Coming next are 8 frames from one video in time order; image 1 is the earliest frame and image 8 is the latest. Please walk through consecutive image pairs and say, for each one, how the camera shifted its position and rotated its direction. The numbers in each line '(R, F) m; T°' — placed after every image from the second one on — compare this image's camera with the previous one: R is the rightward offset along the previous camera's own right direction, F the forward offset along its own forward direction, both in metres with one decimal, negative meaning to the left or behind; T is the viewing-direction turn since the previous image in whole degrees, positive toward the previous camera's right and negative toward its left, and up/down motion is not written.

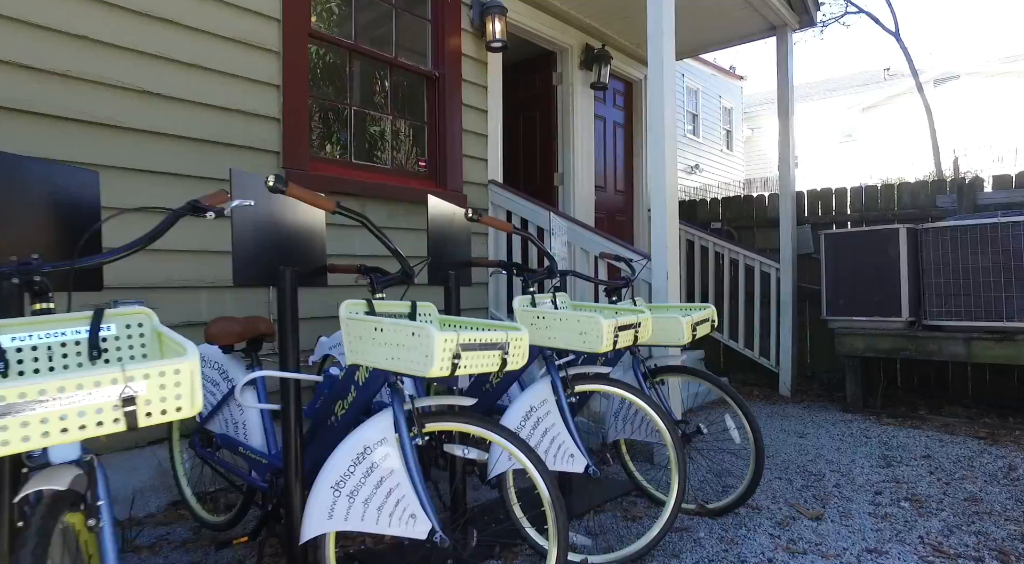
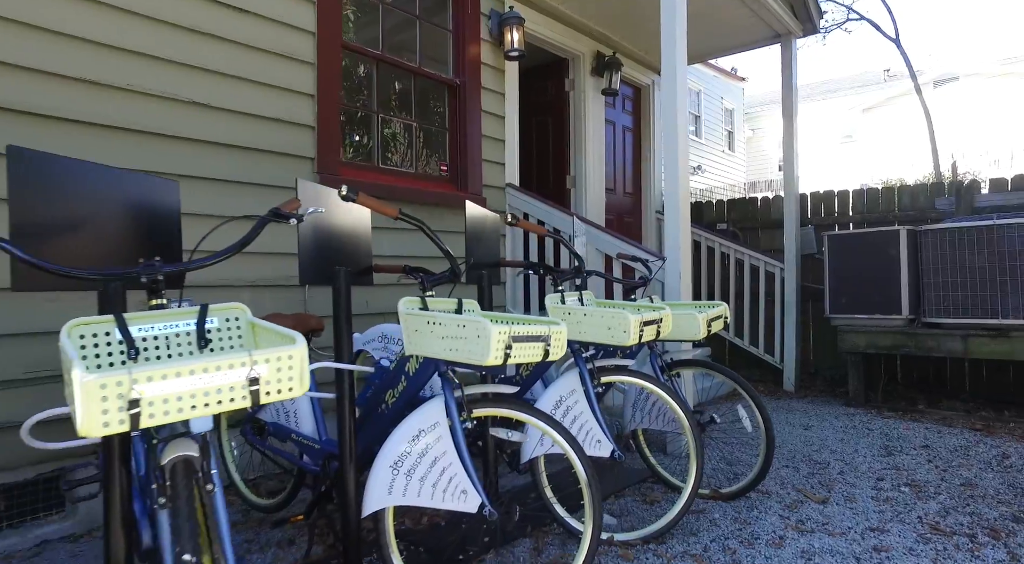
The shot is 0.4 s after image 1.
(-0.1, -0.2) m; 0°
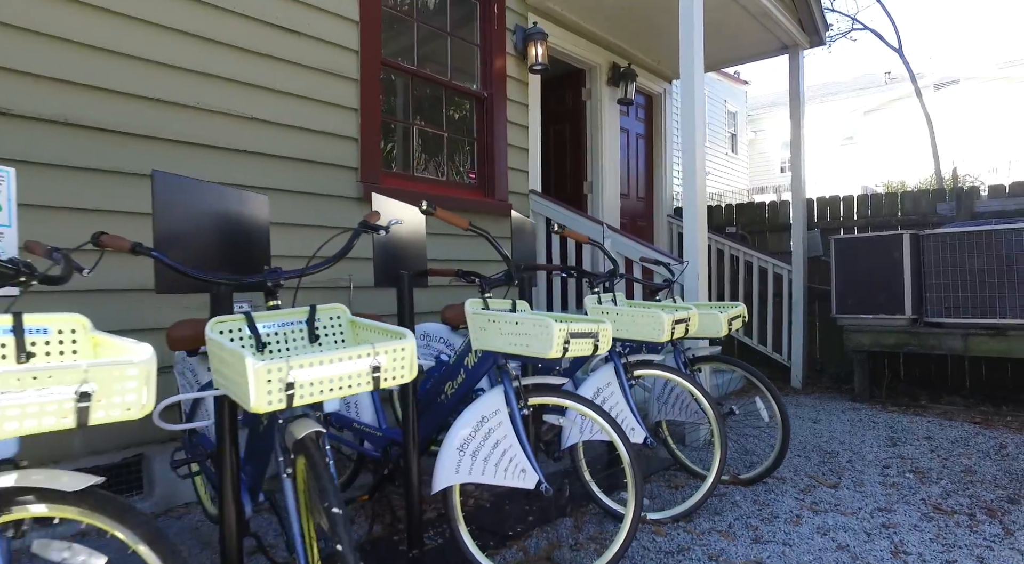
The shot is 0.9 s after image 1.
(-0.2, -0.3) m; 0°
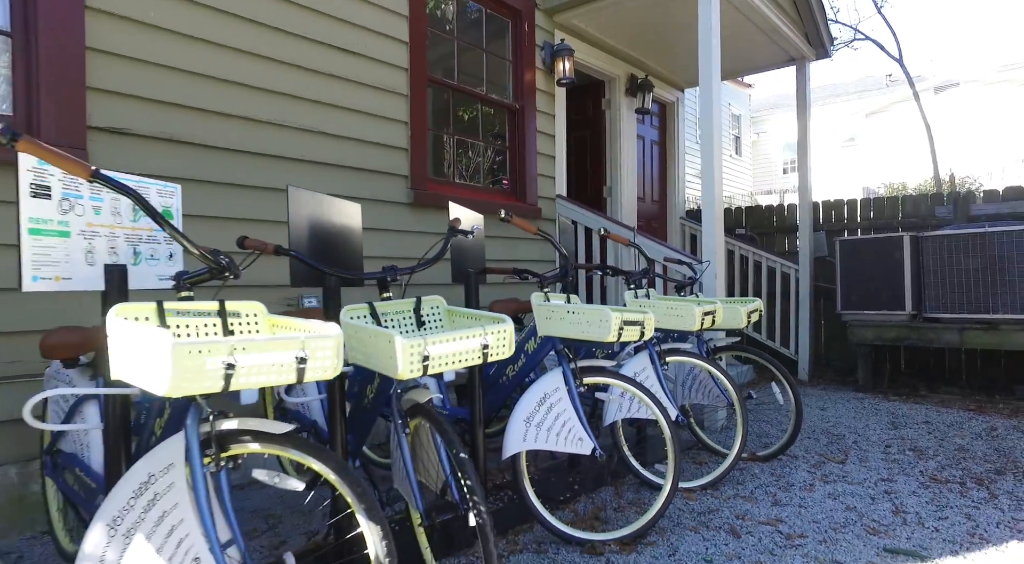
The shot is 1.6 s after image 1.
(-0.2, -0.4) m; 0°
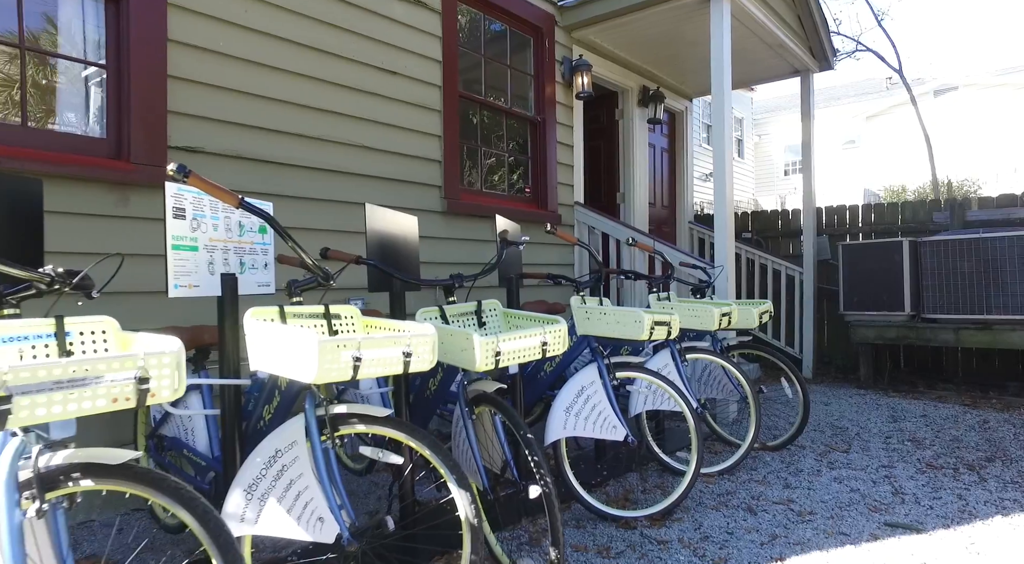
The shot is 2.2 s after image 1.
(-0.2, -0.3) m; 0°
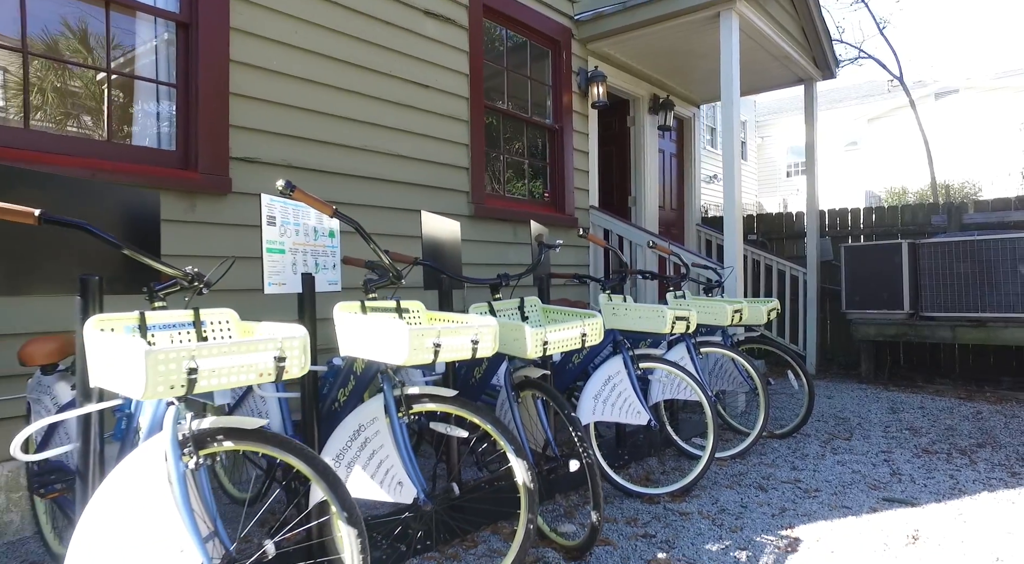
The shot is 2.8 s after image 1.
(-0.1, -0.3) m; 0°
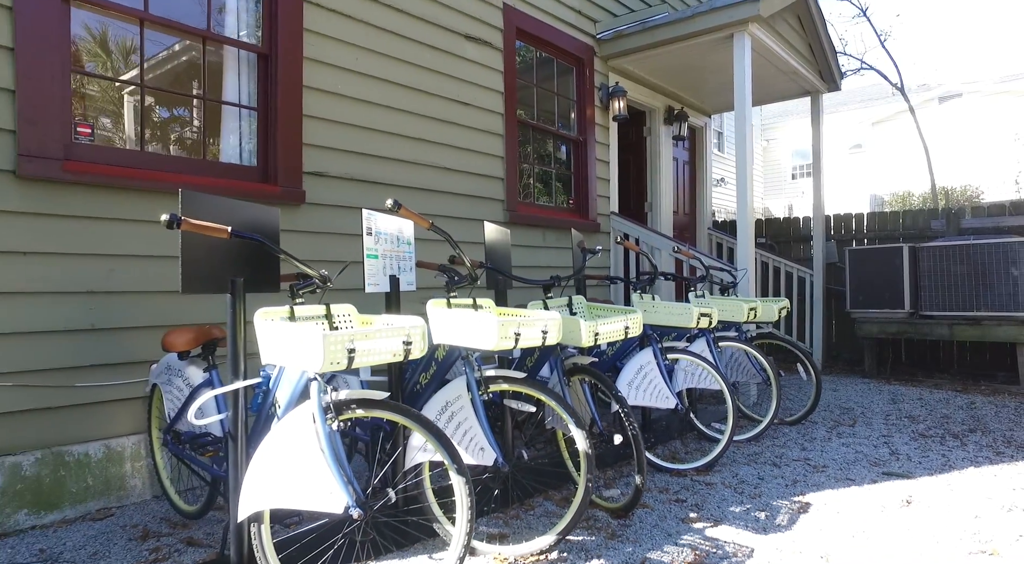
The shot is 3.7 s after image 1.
(-0.2, -0.4) m; 0°
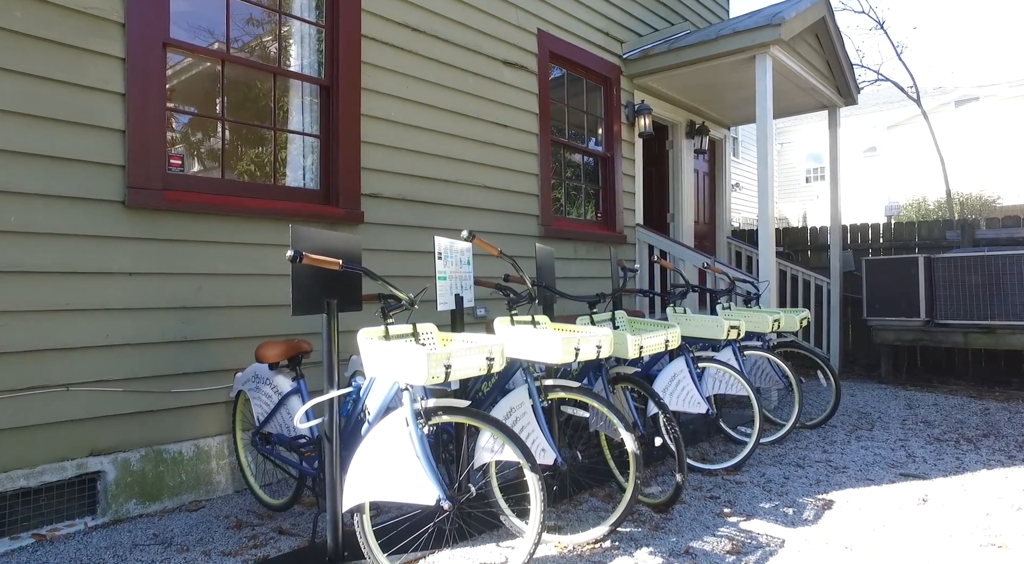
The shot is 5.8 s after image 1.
(-0.2, -0.3) m; -1°
